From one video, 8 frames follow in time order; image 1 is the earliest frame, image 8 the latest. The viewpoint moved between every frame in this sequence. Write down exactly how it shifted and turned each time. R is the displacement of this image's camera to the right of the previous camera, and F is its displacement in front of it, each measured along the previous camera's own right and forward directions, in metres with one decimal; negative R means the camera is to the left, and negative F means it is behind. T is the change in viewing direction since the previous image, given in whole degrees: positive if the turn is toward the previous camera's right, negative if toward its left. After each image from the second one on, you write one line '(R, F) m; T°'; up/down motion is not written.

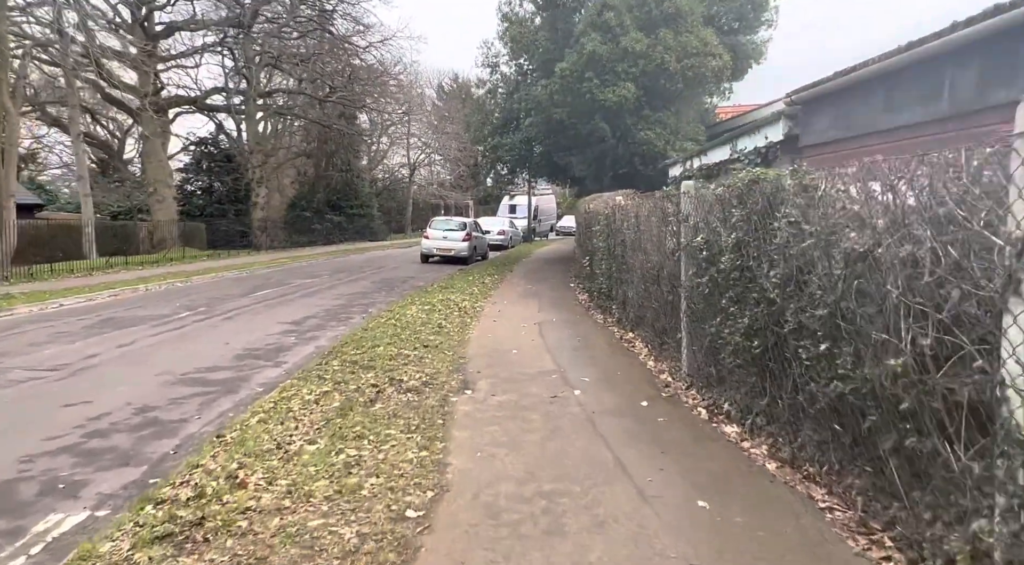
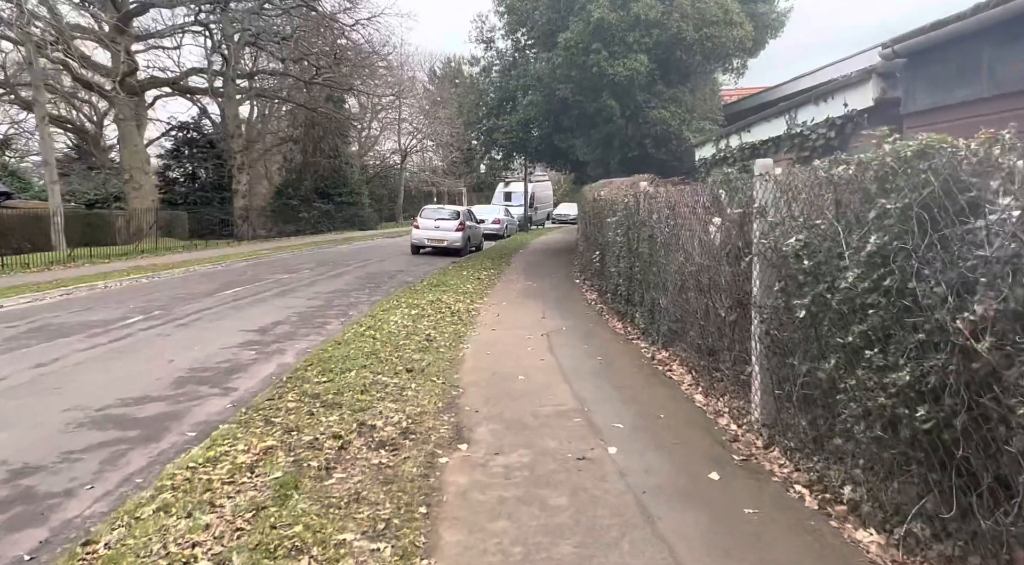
(-0.1, +1.8) m; +1°
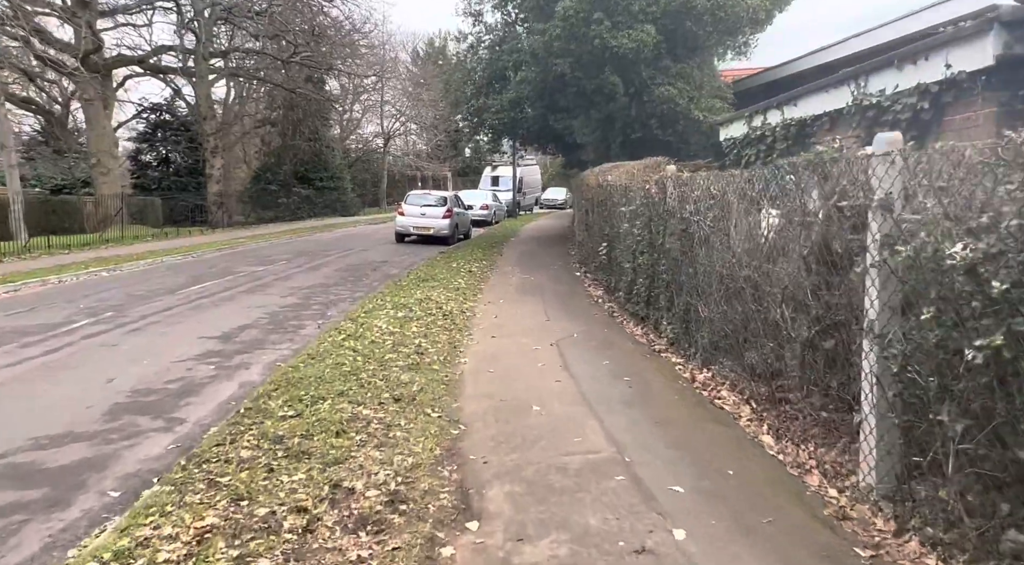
(-0.2, +1.3) m; +1°
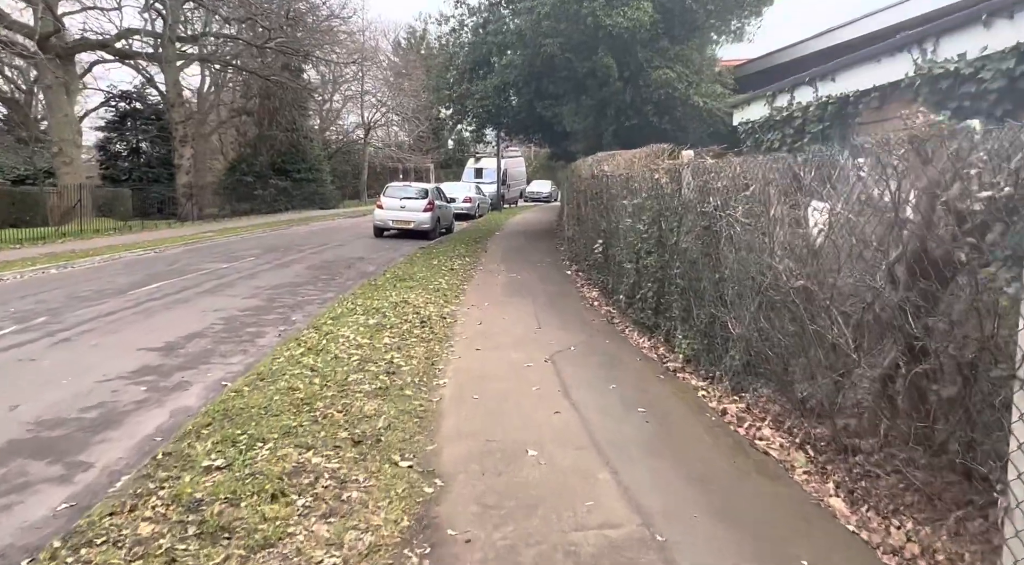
(0.0, +1.2) m; +1°
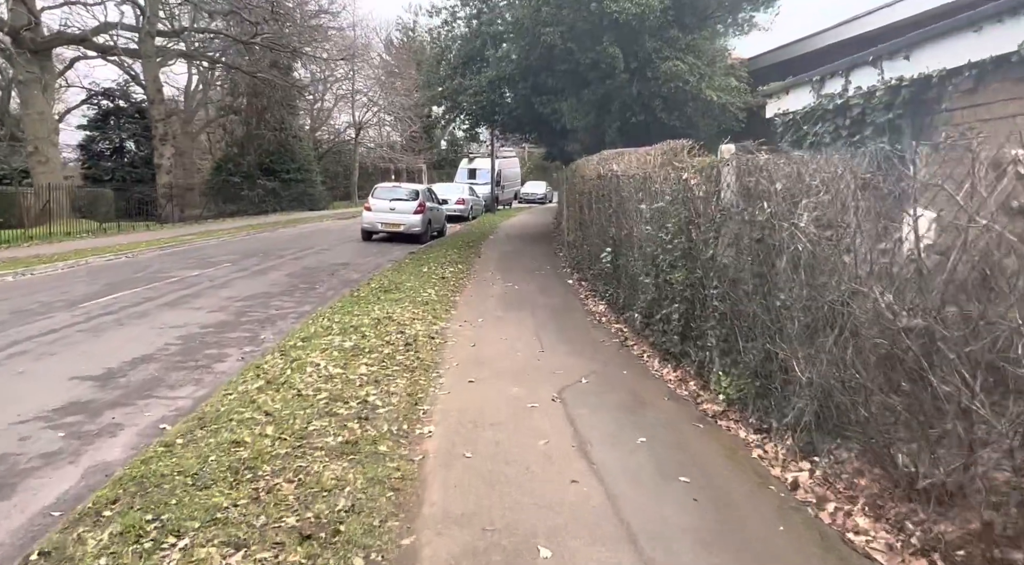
(-0.1, +1.2) m; +1°
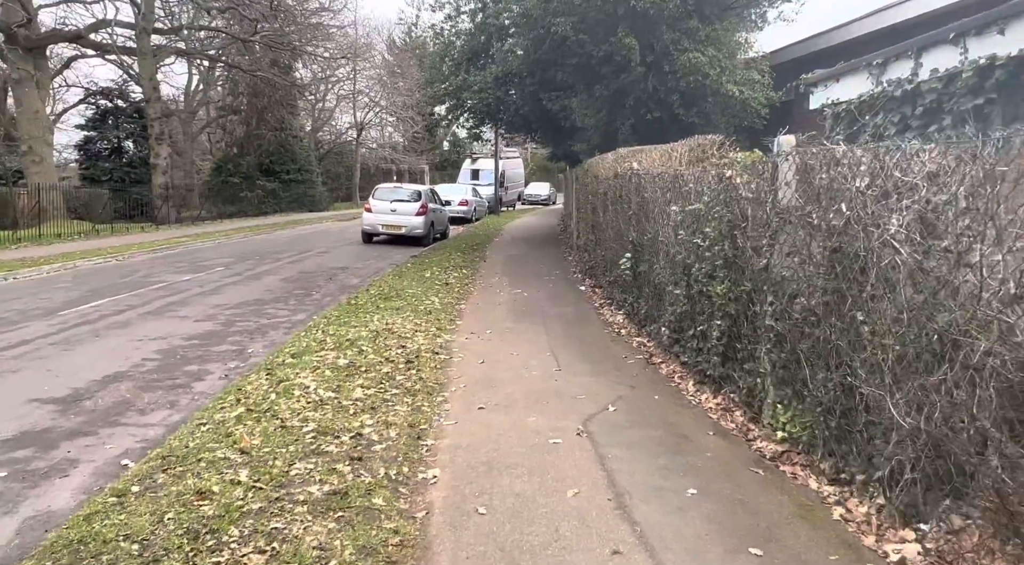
(-0.1, +0.8) m; 0°
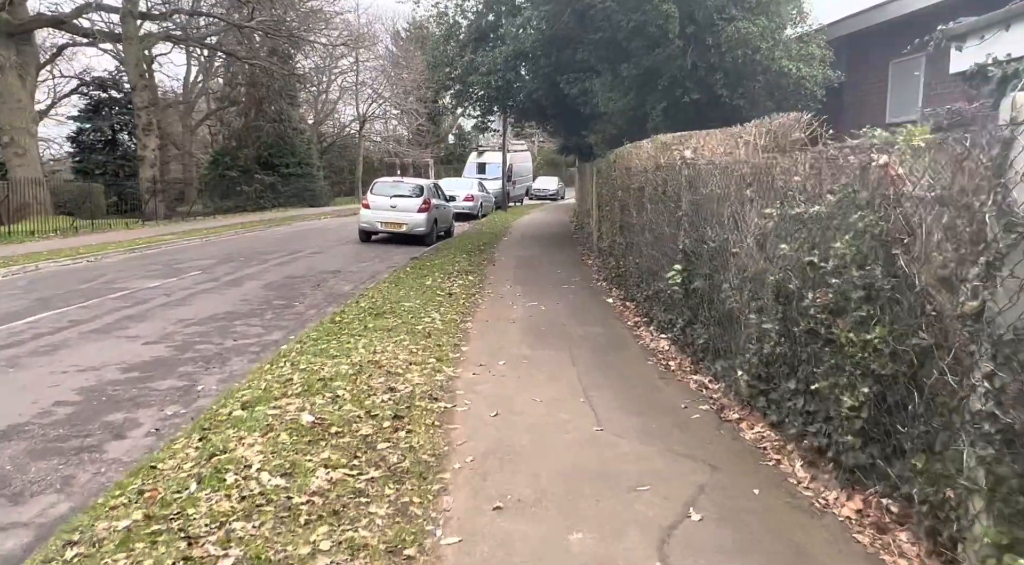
(-0.1, +1.8) m; 0°
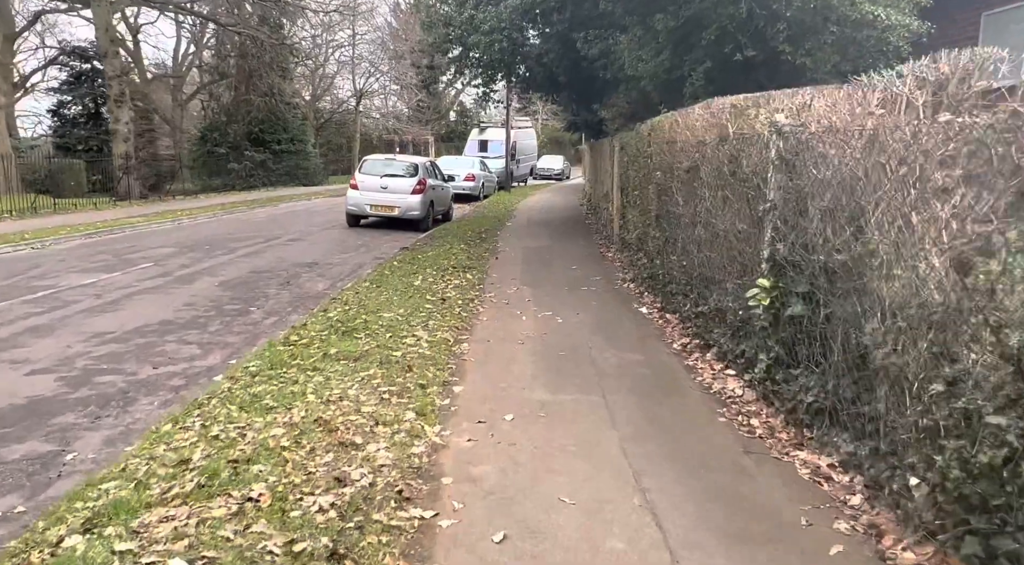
(-0.1, +2.2) m; 0°
